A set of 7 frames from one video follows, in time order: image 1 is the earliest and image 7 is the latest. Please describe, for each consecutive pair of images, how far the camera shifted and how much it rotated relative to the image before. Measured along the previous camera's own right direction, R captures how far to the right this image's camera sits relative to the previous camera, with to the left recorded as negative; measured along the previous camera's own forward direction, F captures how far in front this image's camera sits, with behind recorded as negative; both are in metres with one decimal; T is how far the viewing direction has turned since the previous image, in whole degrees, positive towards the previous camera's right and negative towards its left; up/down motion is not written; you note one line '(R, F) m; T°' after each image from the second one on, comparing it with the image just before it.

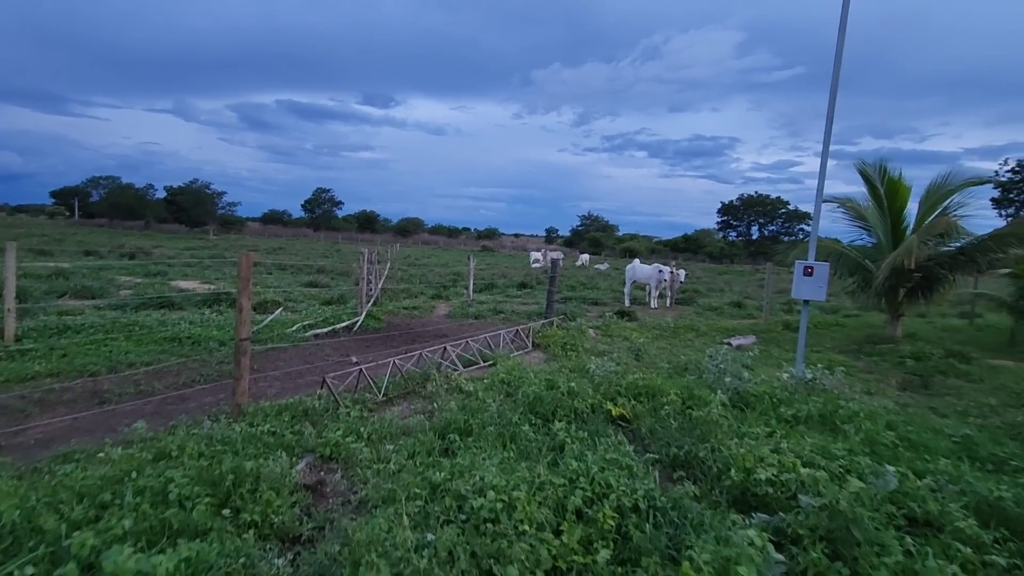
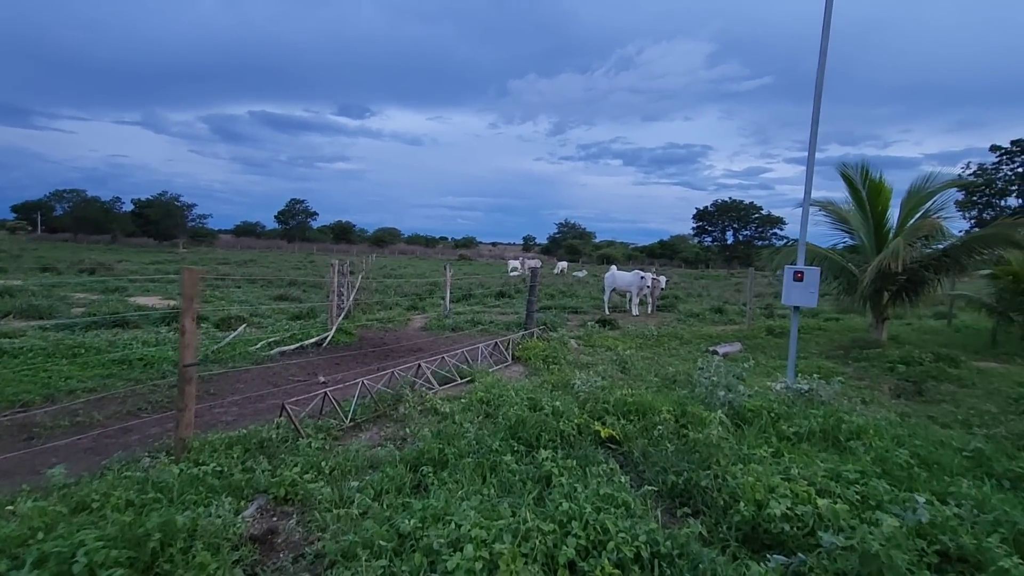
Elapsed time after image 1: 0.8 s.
(0.0, +0.5) m; +2°
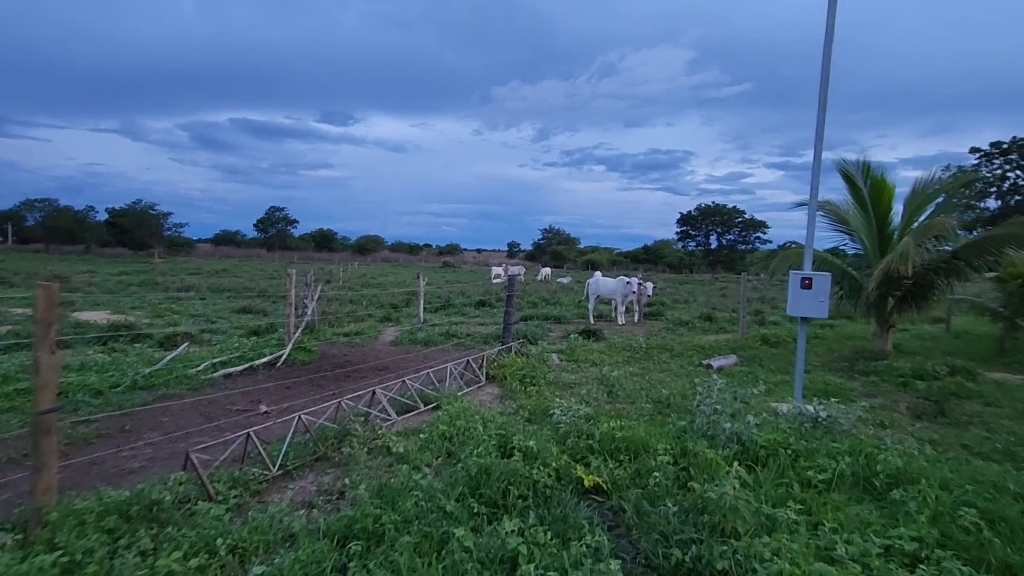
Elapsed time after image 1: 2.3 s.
(+0.2, +1.0) m; +2°
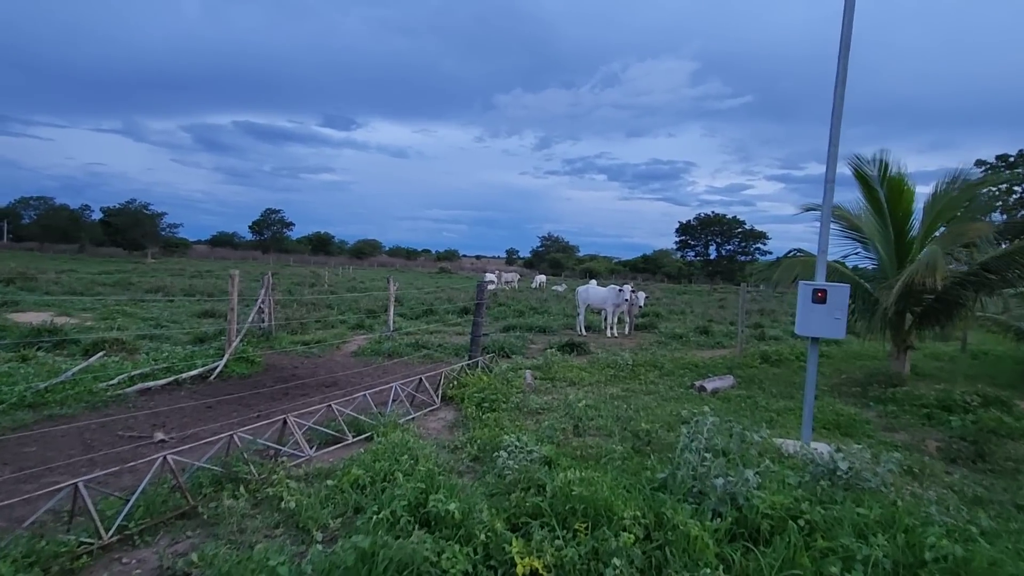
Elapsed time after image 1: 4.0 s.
(+0.5, +1.2) m; 0°
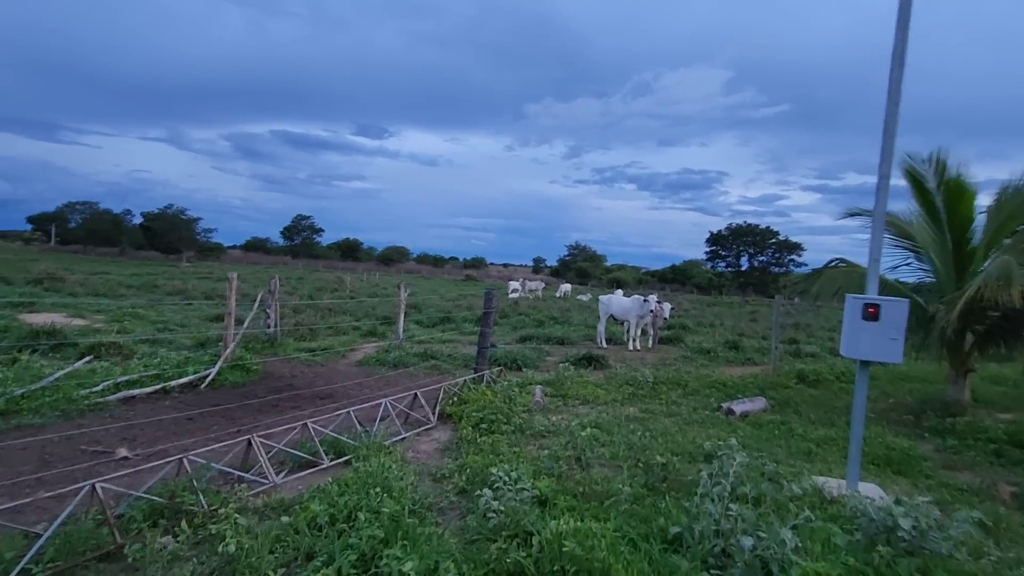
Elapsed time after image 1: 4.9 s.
(+0.3, +0.7) m; -3°
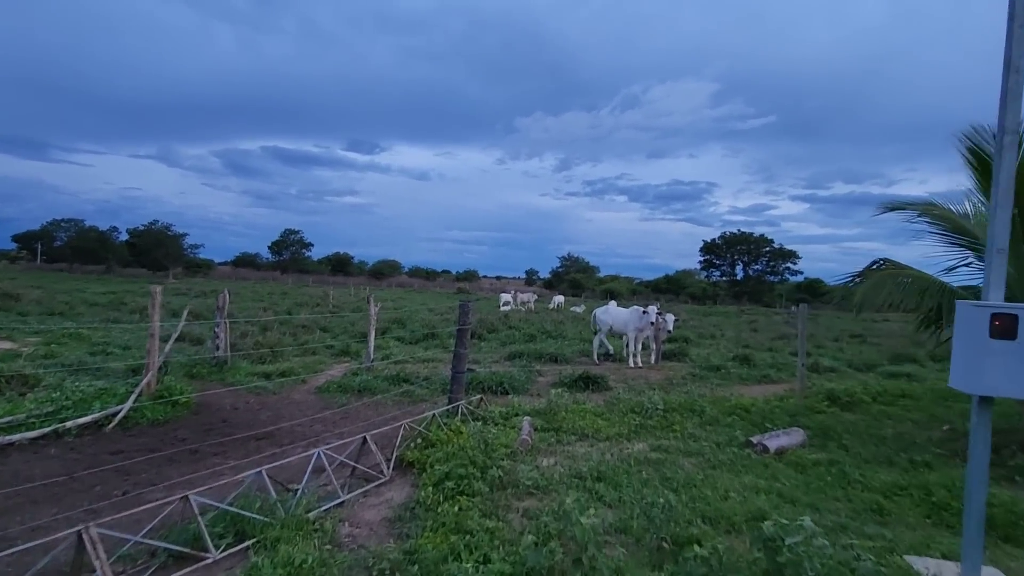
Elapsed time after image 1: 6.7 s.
(+0.2, +1.5) m; +1°
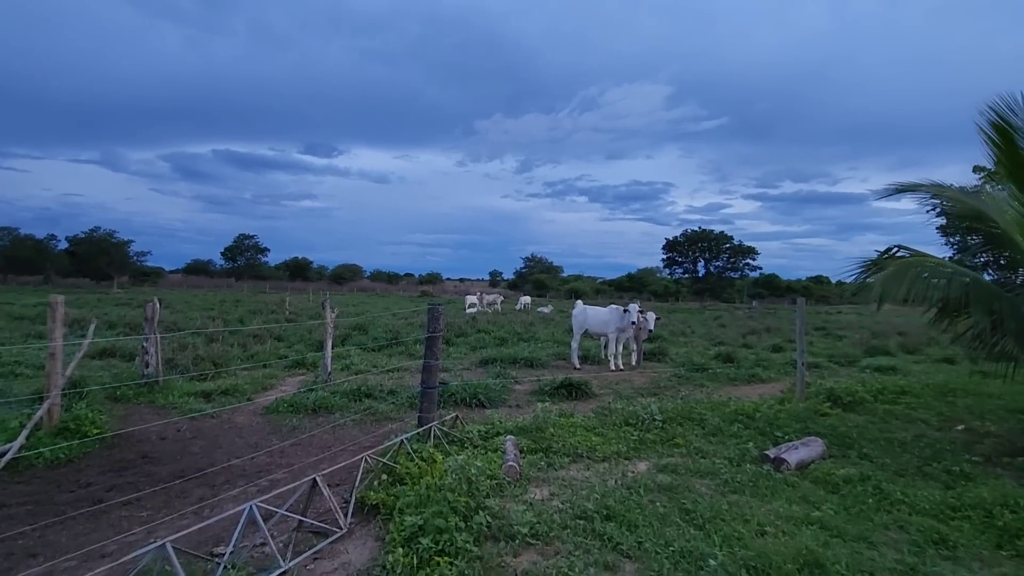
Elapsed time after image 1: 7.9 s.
(-0.2, +1.0) m; +4°
